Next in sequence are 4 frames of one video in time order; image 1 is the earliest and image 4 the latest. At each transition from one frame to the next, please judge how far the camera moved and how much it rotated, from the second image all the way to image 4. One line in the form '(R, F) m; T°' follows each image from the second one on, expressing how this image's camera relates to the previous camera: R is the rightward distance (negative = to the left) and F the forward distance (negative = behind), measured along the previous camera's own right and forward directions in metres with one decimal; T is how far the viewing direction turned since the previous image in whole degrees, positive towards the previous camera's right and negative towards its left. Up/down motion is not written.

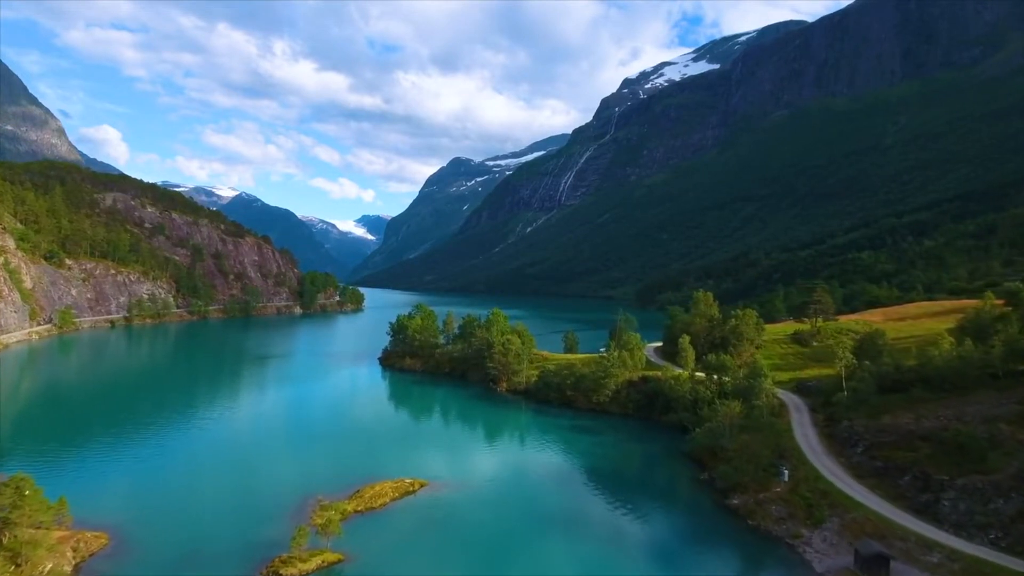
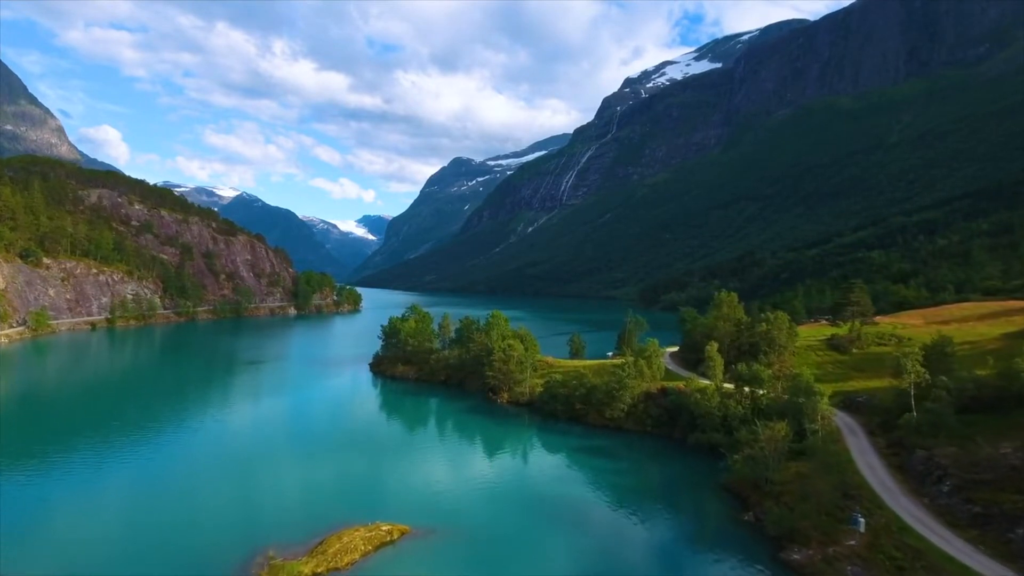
(-0.1, +8.7) m; 0°
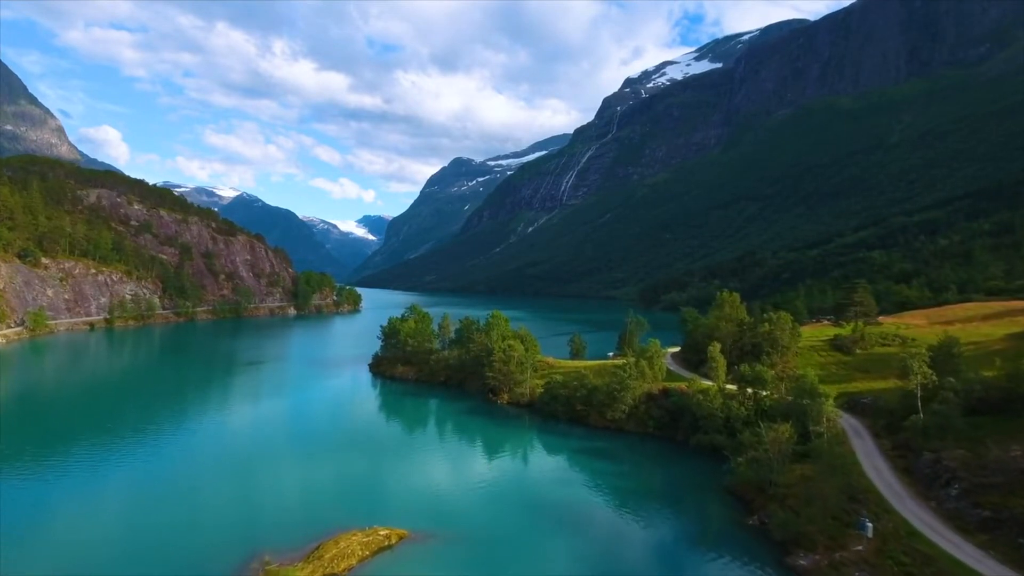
(0.0, +0.7) m; 0°
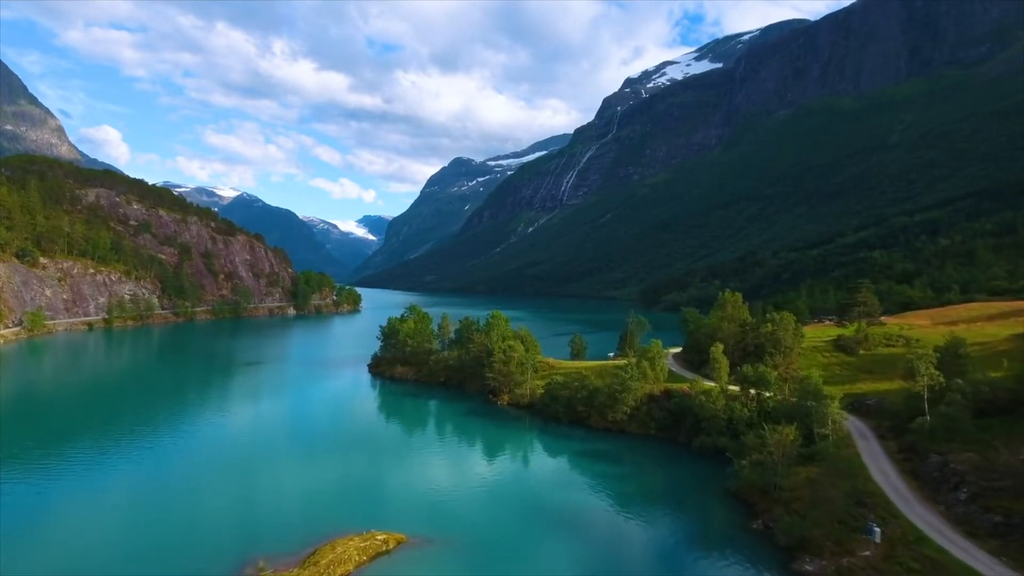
(0.0, +0.7) m; 0°
